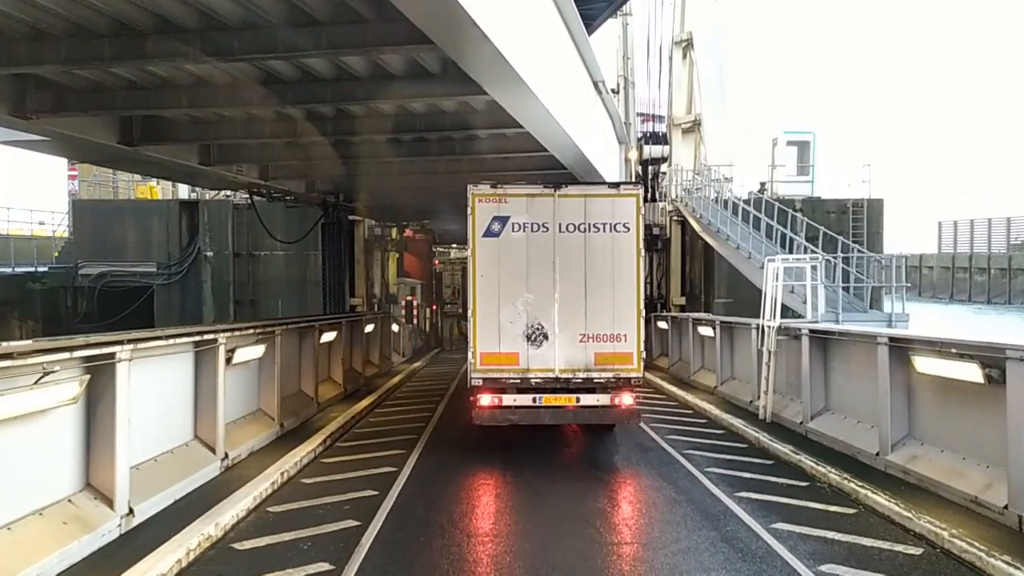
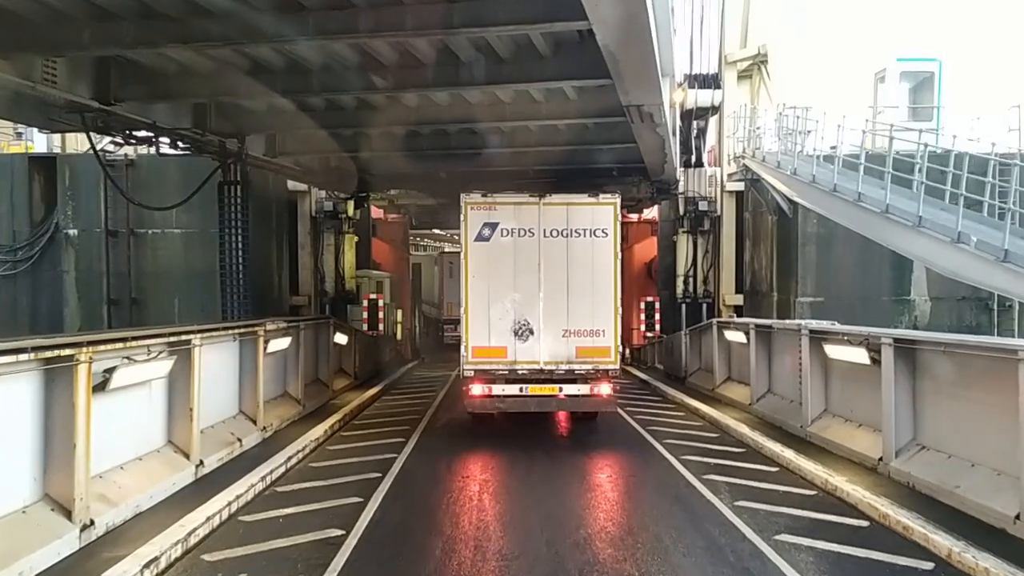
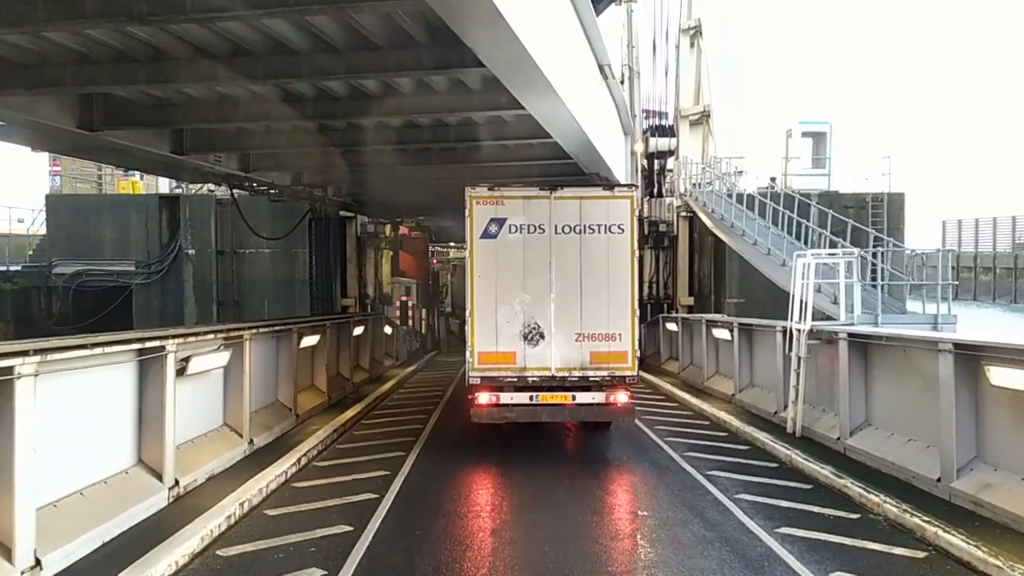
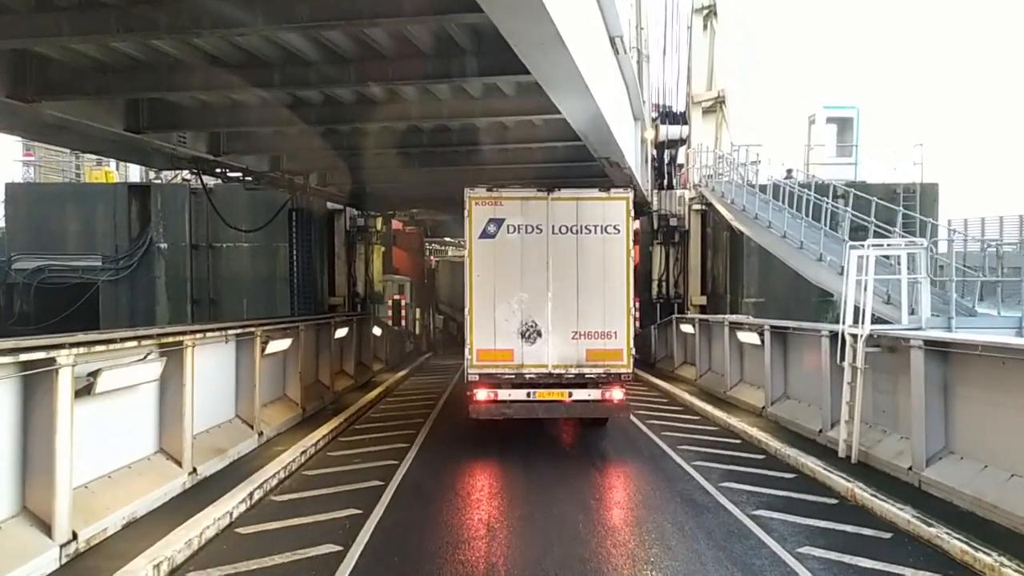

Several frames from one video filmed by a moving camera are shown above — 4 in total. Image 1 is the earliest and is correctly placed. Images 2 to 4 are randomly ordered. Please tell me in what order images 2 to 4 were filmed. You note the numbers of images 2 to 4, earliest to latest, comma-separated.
3, 4, 2
